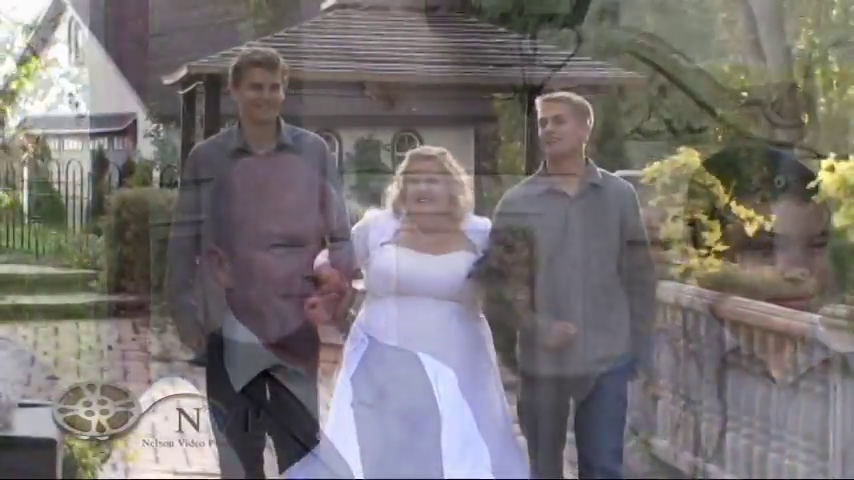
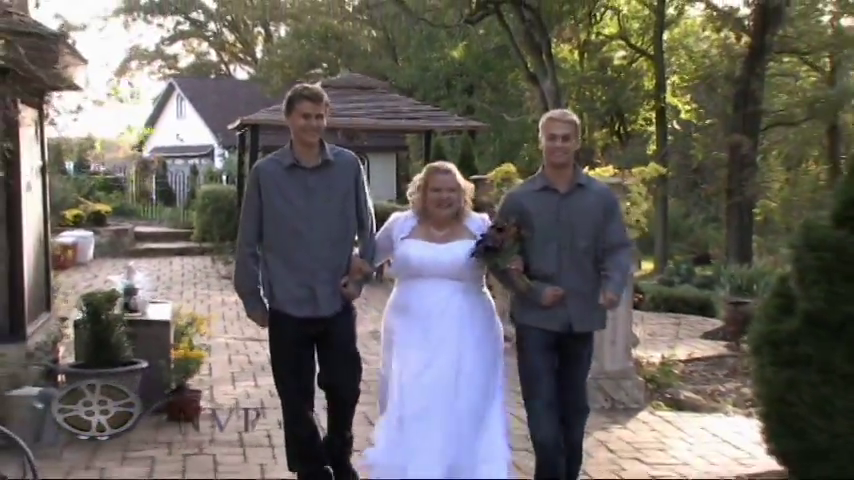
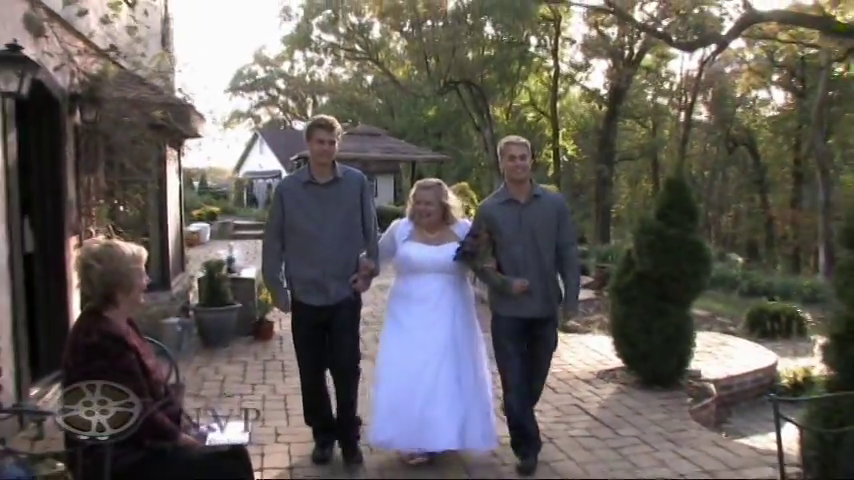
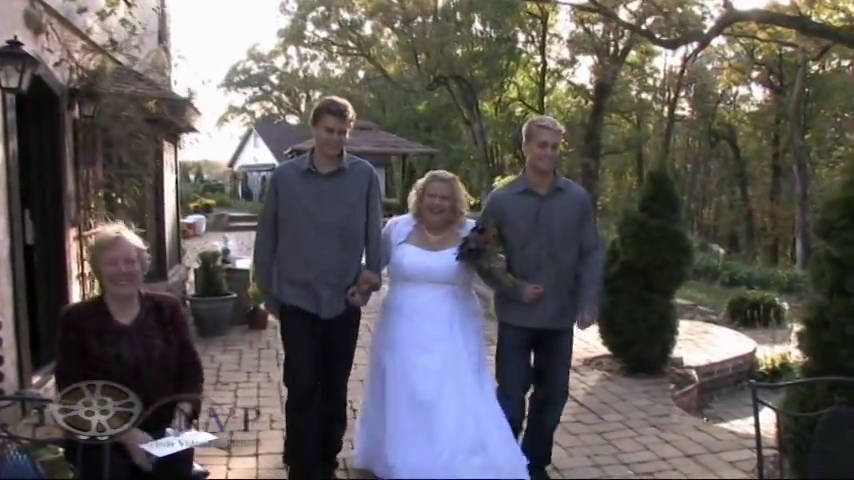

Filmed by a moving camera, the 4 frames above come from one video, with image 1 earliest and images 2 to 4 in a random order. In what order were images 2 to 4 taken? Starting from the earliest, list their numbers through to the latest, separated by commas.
2, 3, 4
